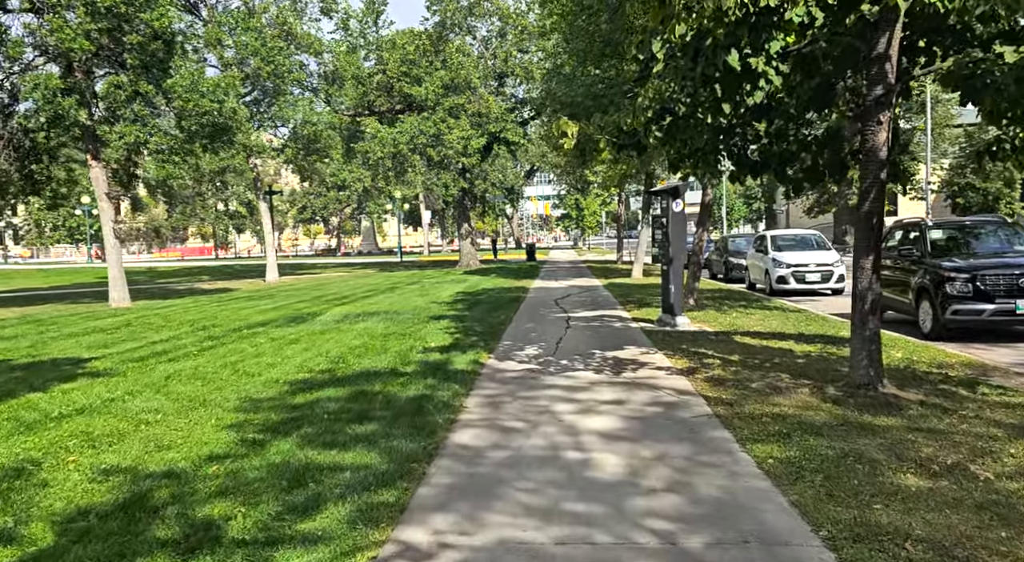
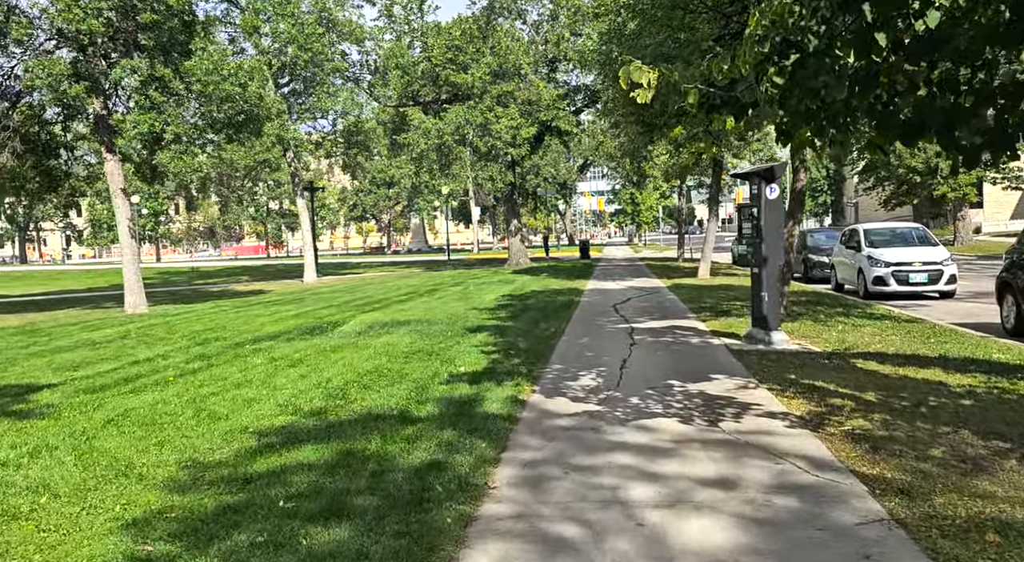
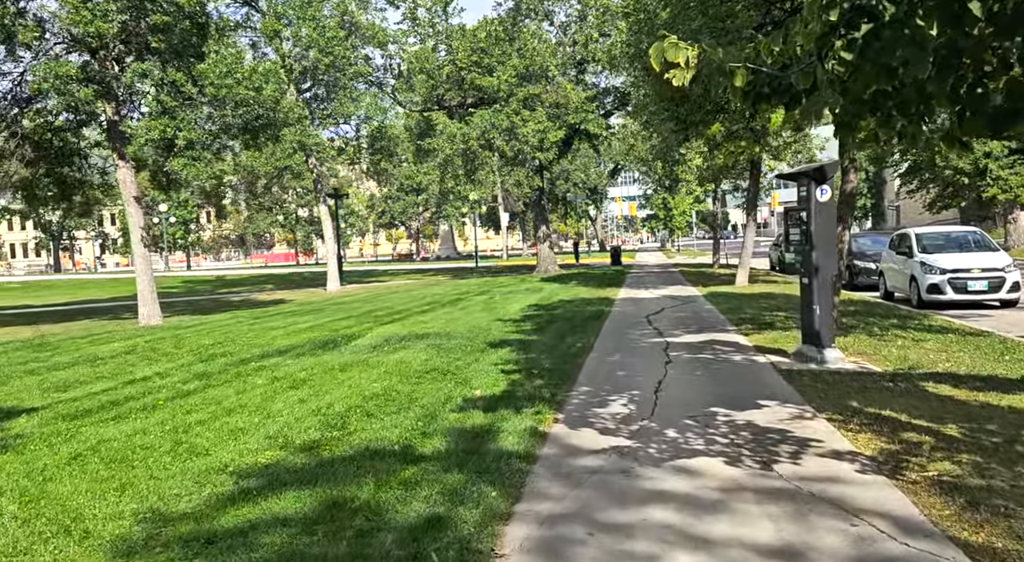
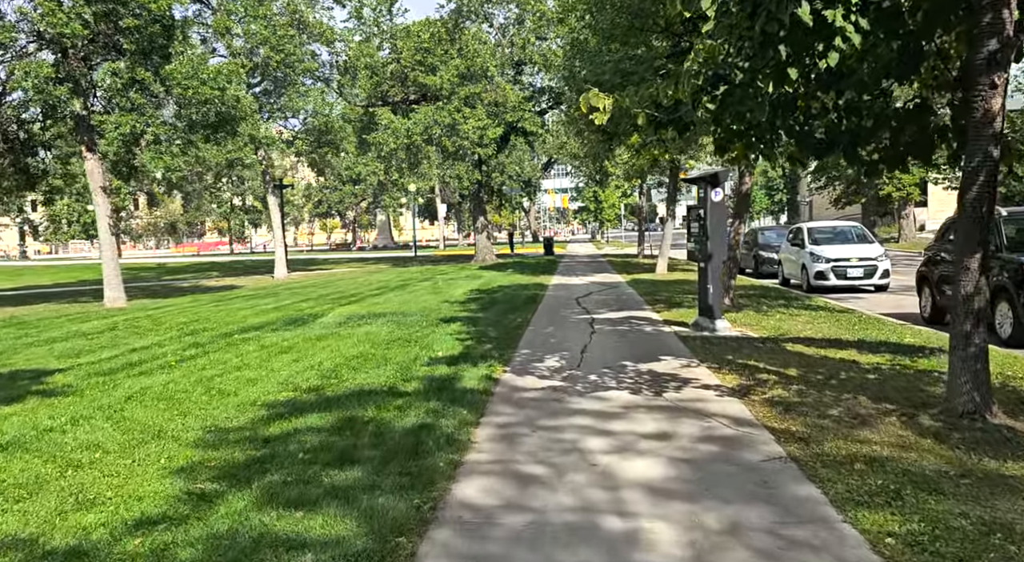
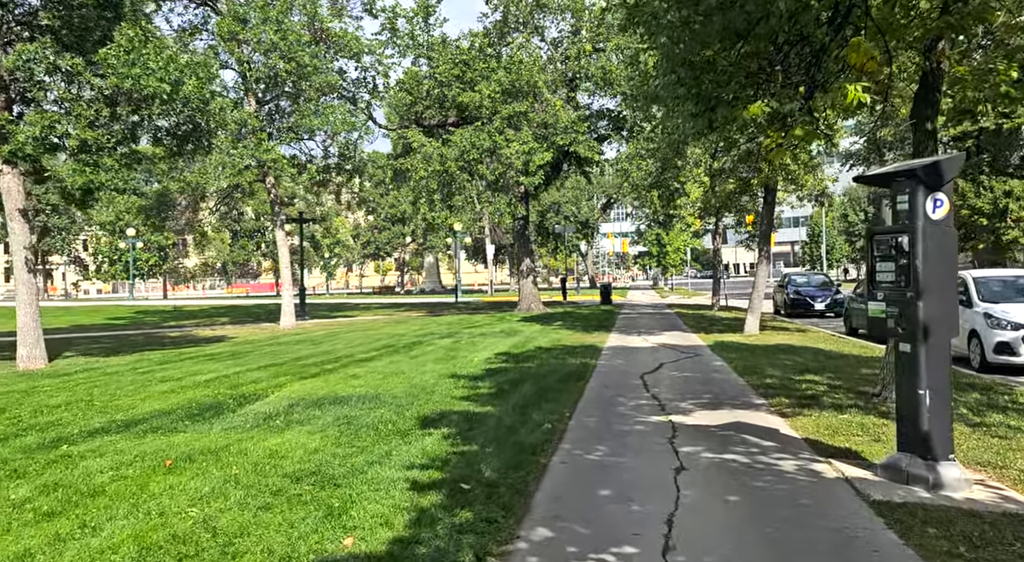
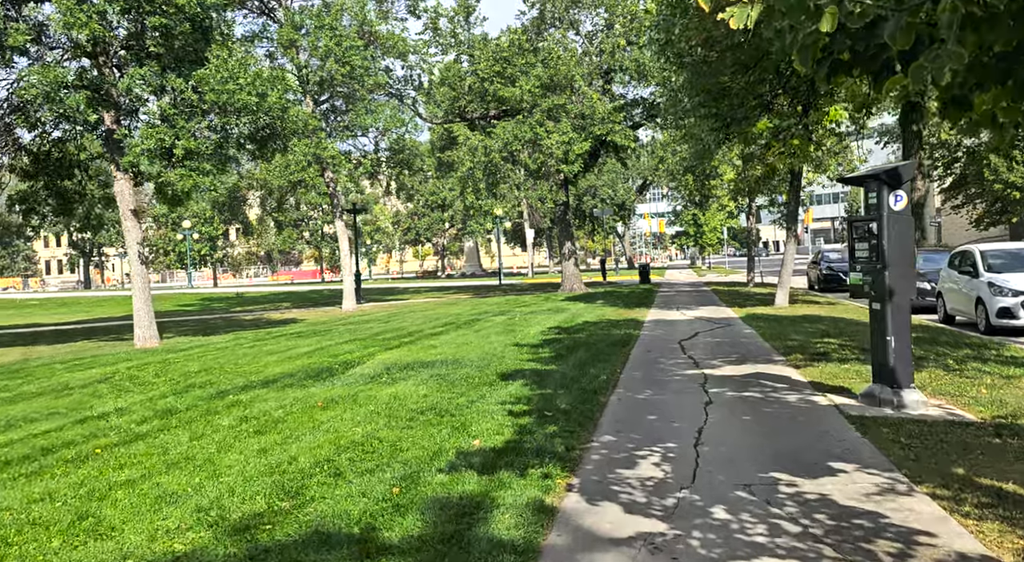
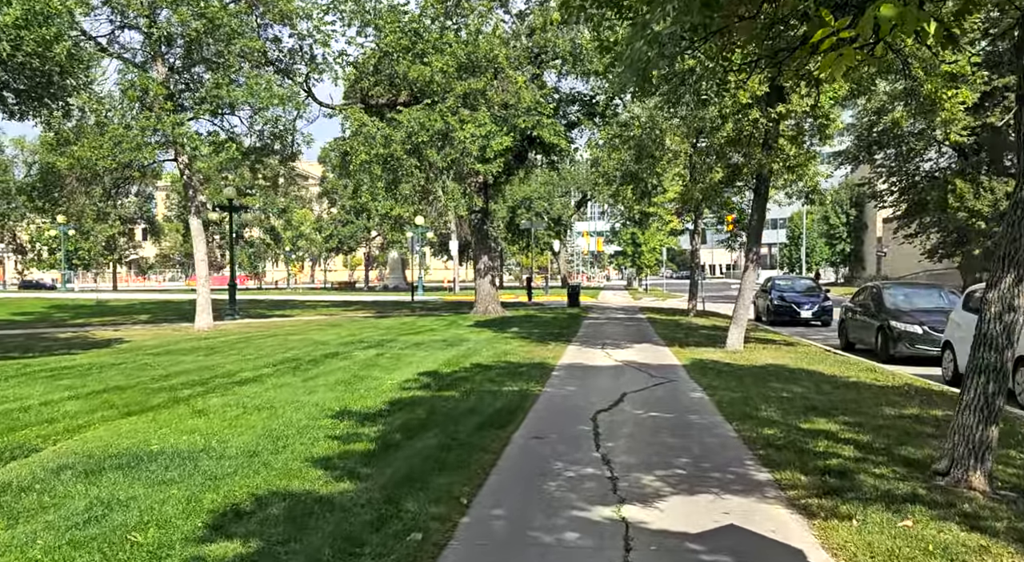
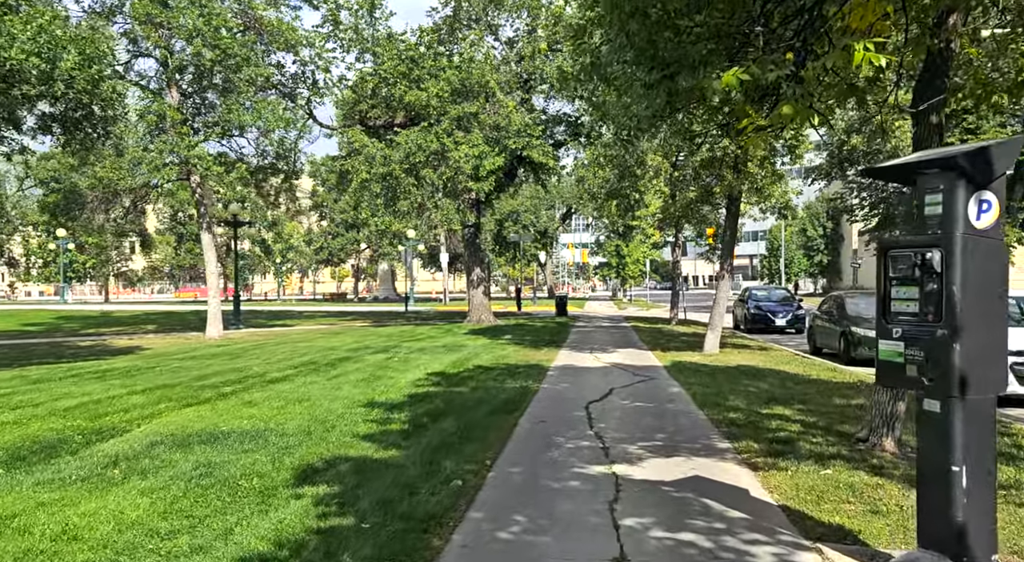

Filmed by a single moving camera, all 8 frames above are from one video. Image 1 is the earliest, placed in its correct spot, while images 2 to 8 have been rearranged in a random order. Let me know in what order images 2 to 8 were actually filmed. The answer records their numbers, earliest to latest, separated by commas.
4, 2, 3, 6, 5, 8, 7
